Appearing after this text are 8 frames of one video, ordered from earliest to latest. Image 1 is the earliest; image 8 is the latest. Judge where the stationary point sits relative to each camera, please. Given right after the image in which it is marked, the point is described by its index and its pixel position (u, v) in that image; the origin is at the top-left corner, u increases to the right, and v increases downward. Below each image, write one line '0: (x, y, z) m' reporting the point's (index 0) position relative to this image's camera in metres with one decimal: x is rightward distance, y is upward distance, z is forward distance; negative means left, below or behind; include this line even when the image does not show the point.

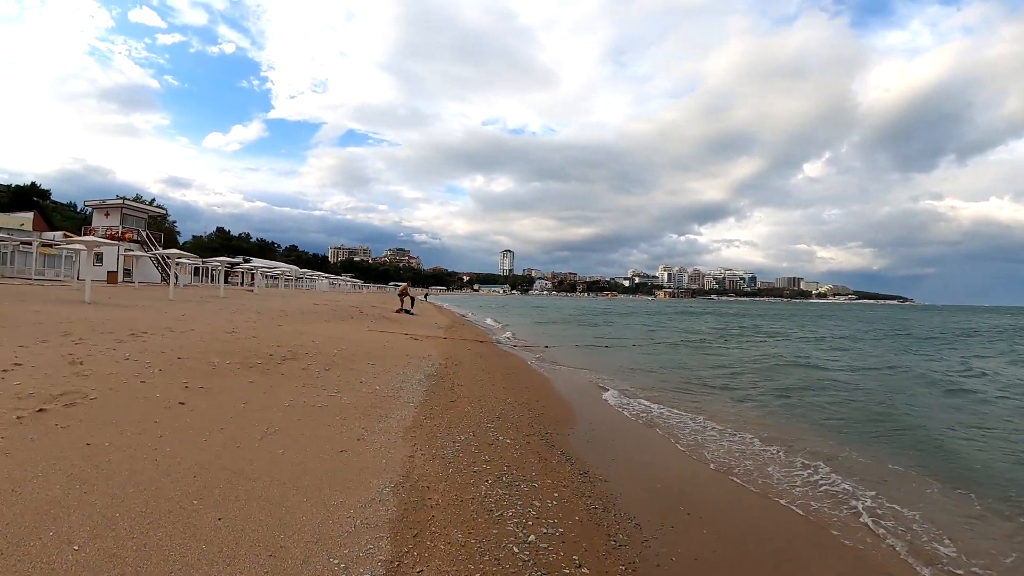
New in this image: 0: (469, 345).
0: (-1.2, -1.9, +15.9) m
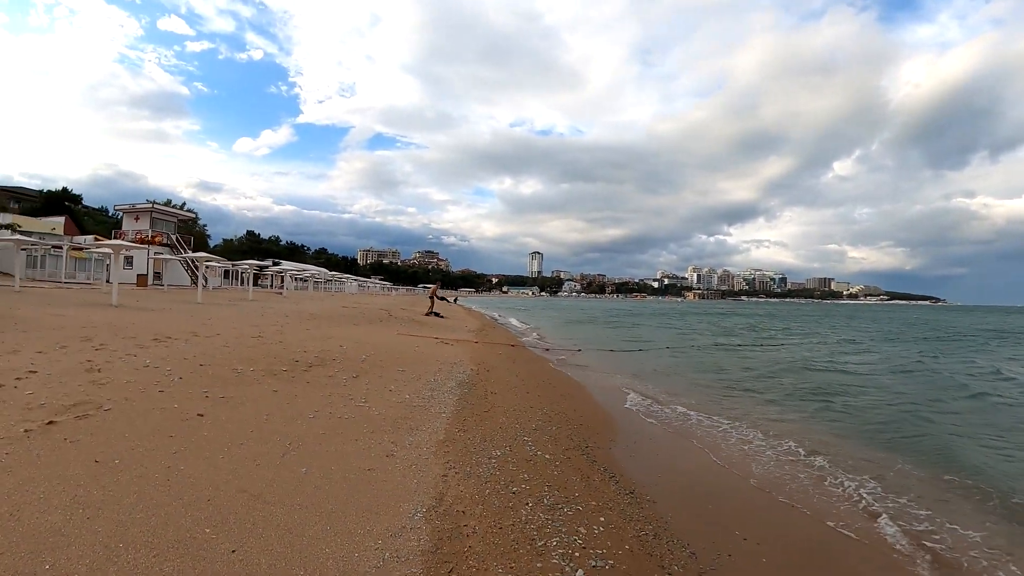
0: (-0.2, -1.9, +15.3) m
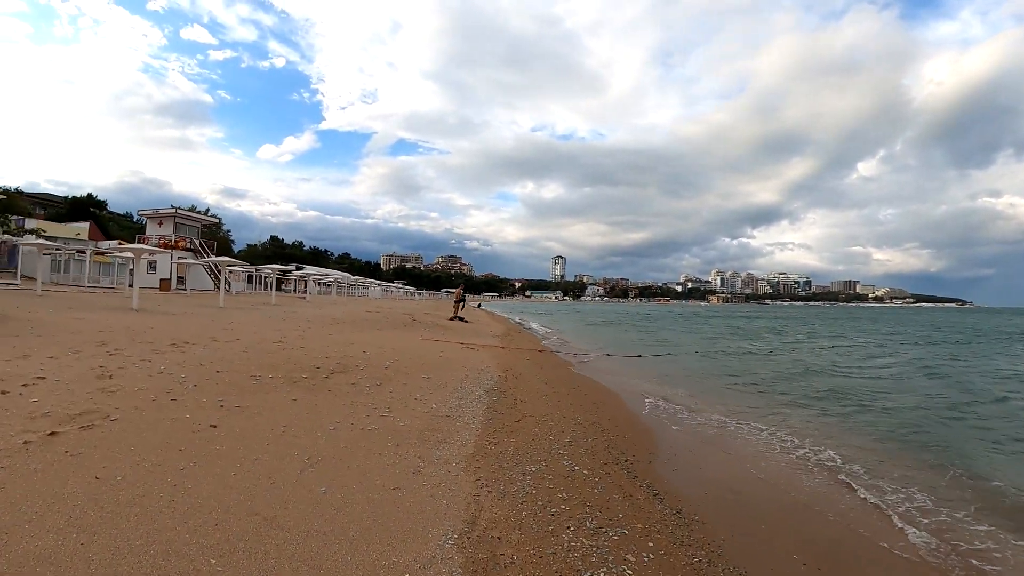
0: (+0.5, -2.0, +14.6) m
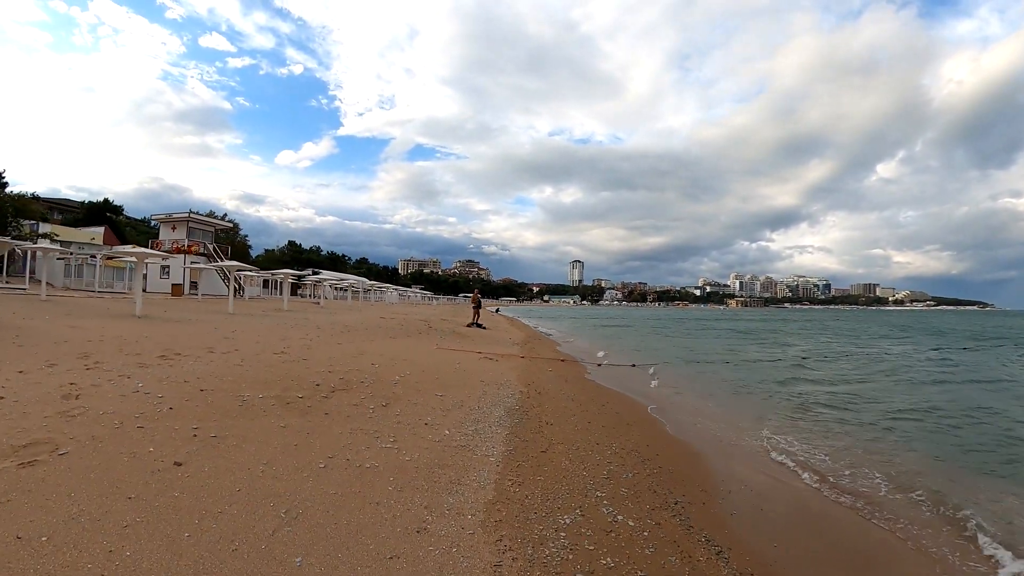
0: (+1.1, -2.2, +13.4) m
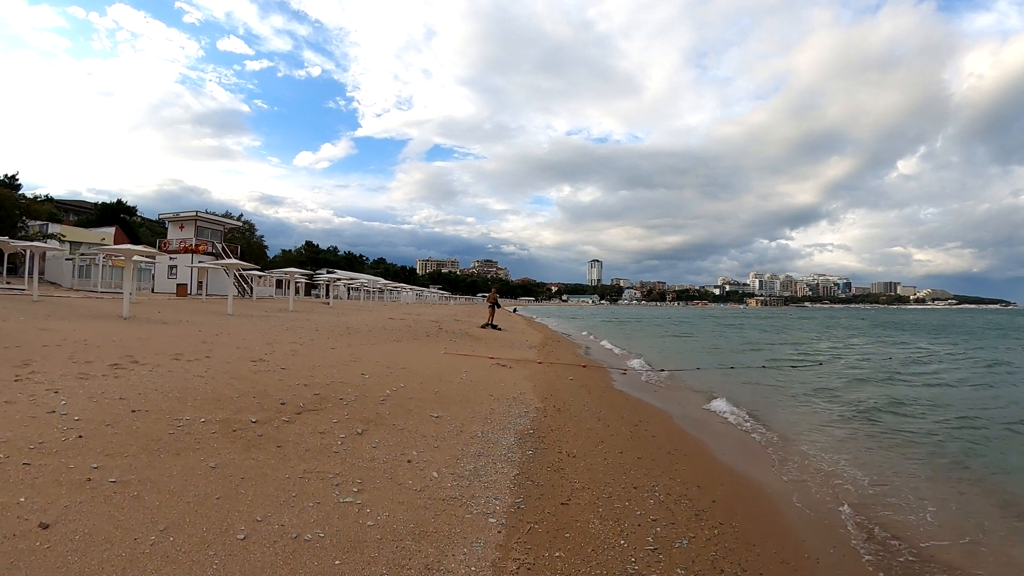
0: (+1.4, -2.1, +11.6) m
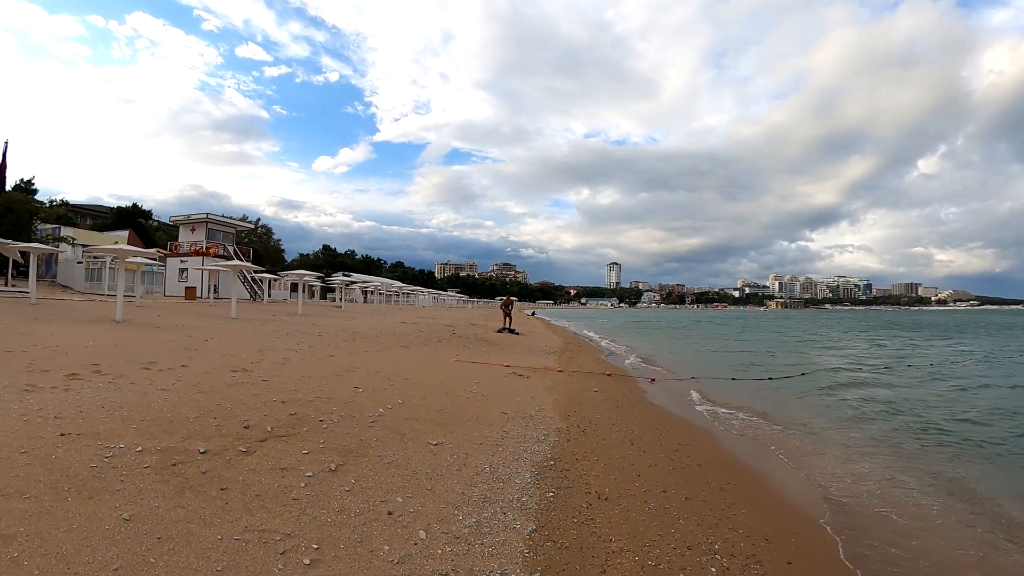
0: (+1.8, -2.0, +10.3) m
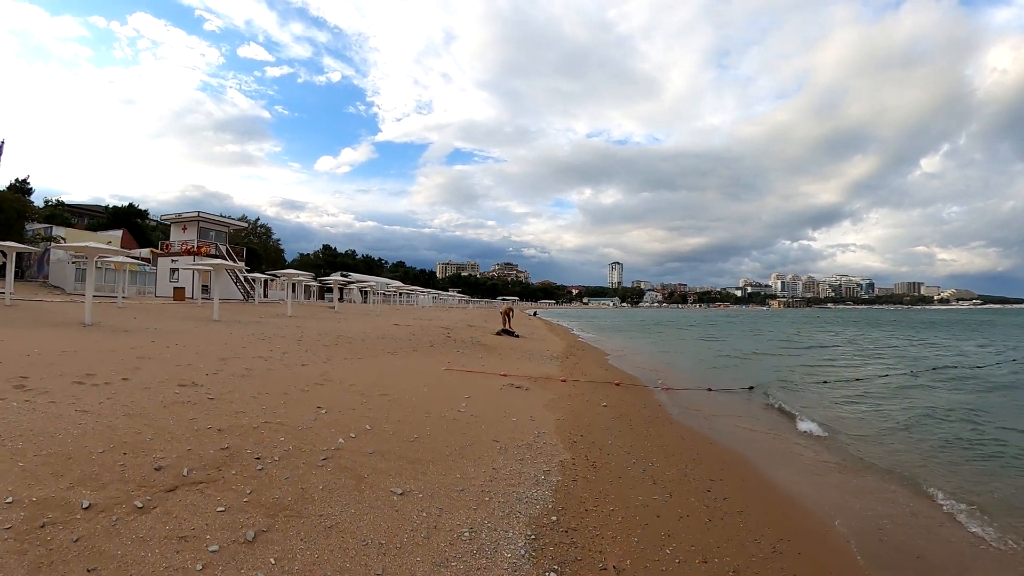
0: (+1.7, -2.0, +9.0) m
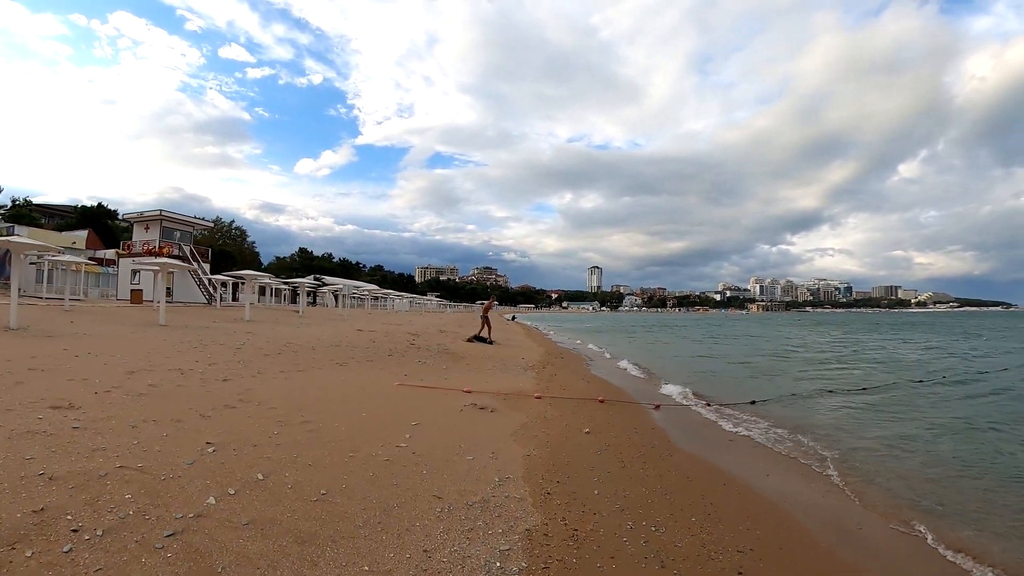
0: (+1.3, -2.0, +7.6) m
